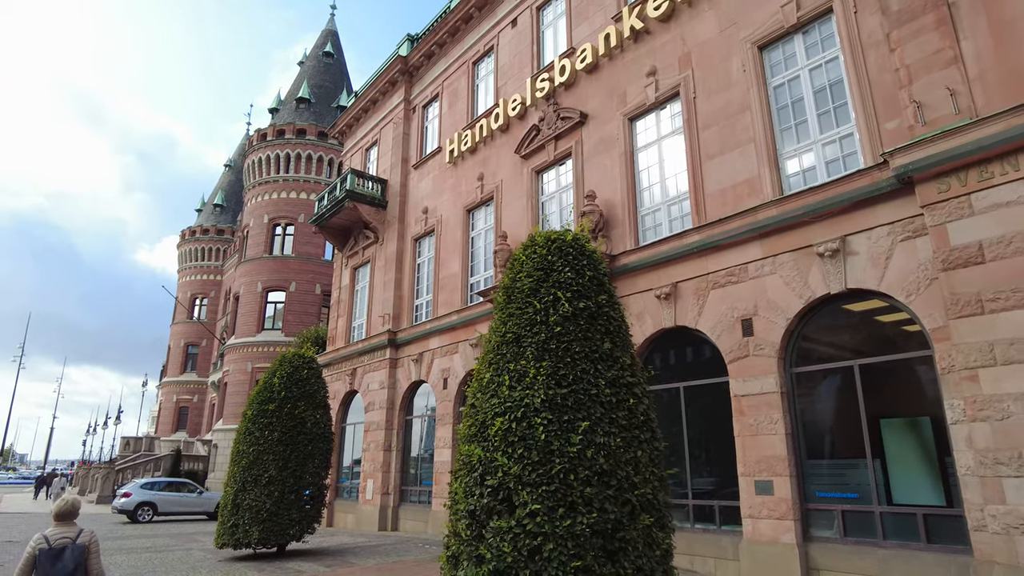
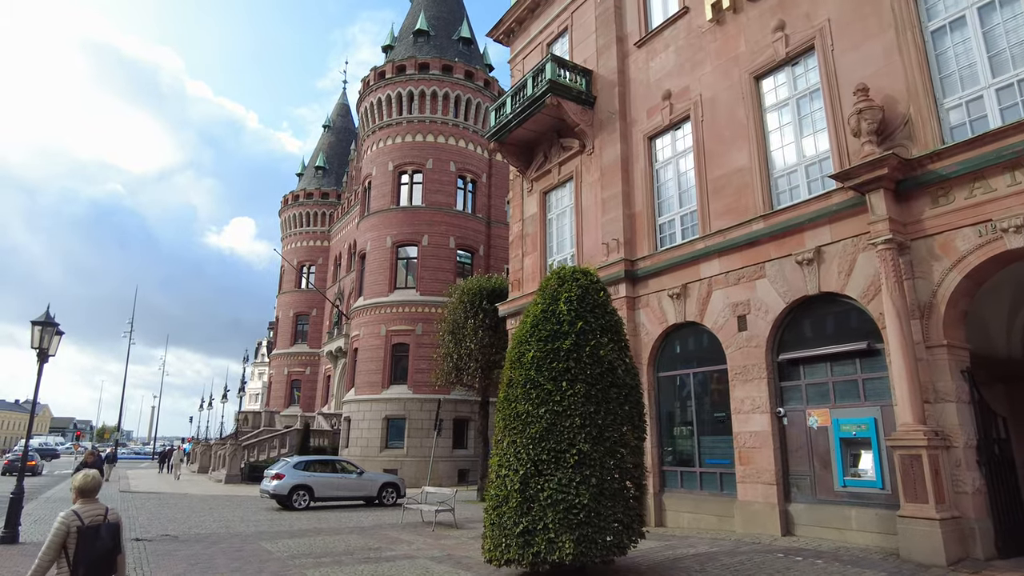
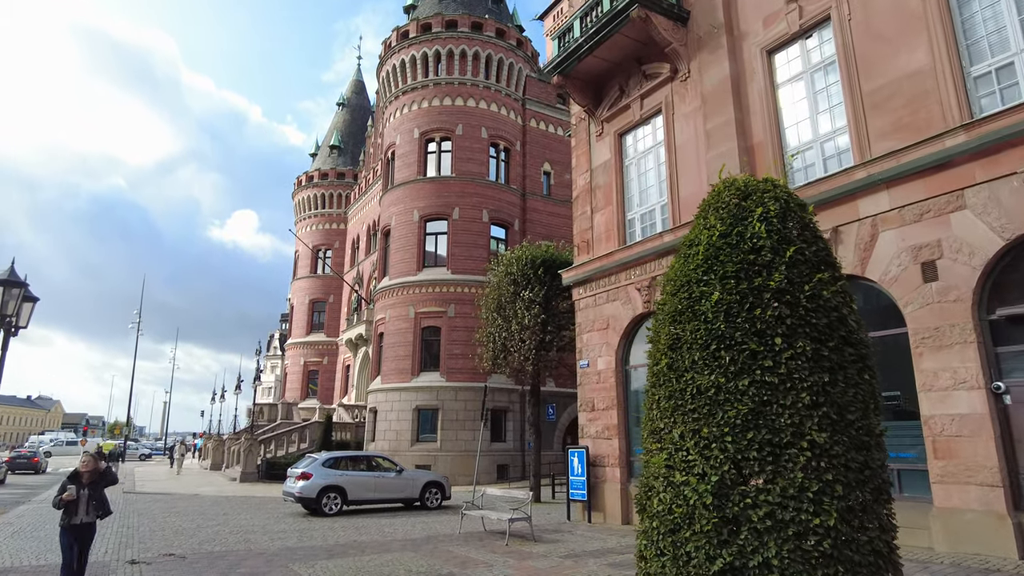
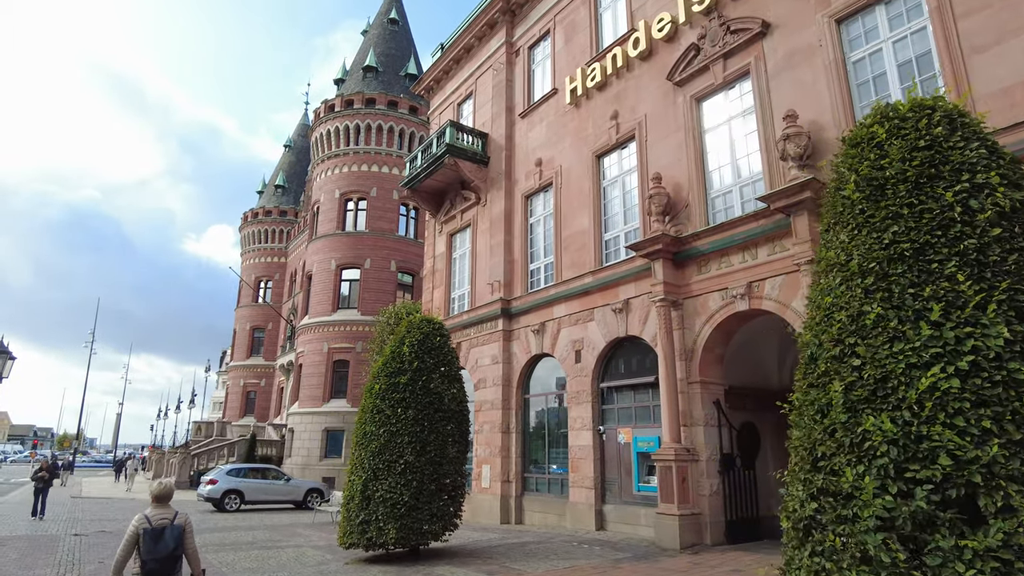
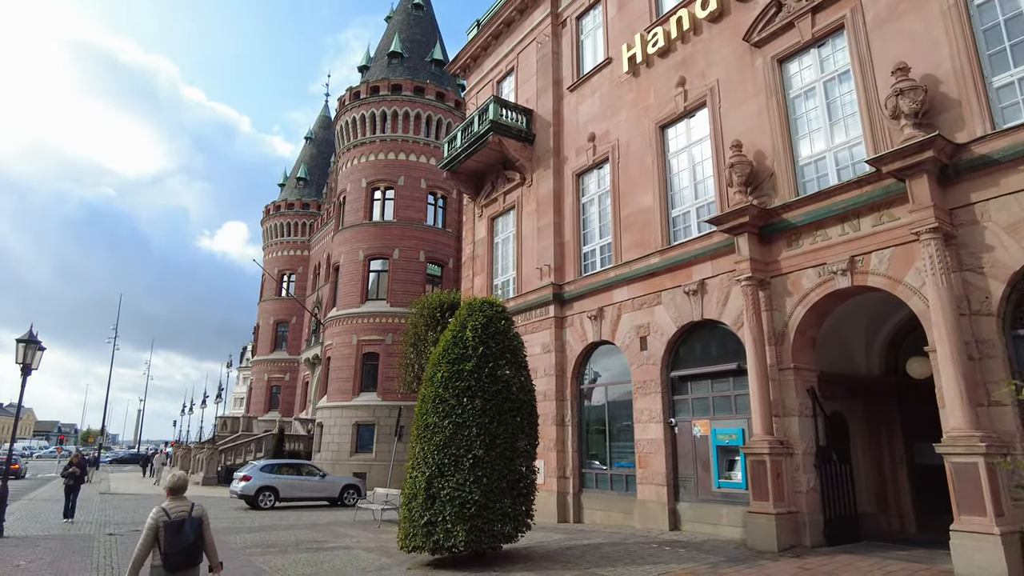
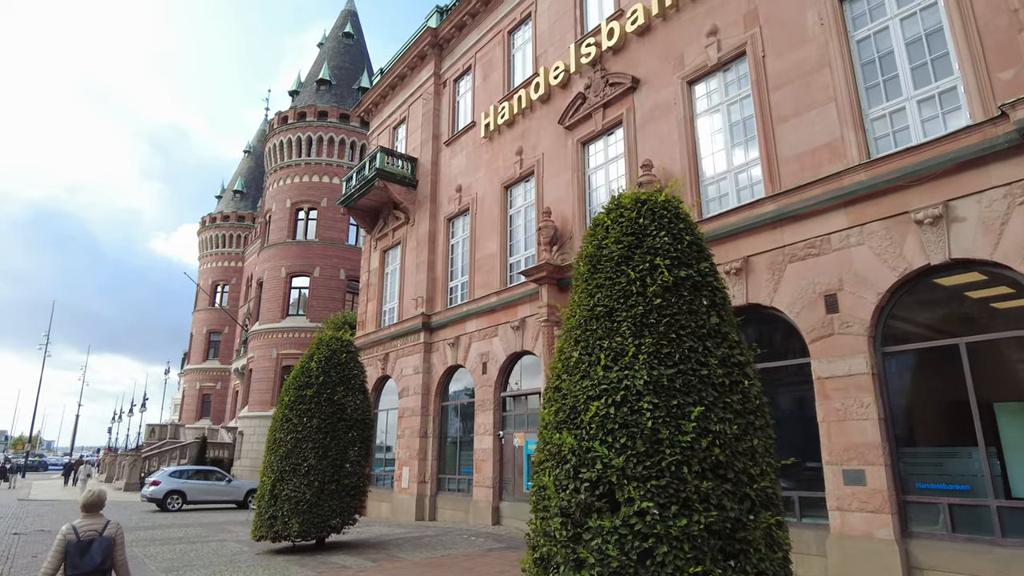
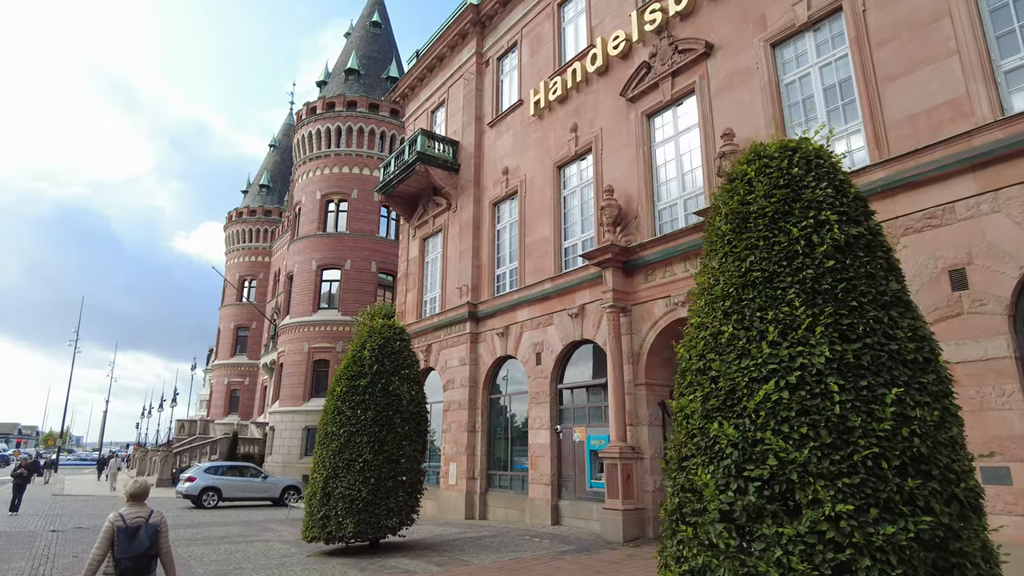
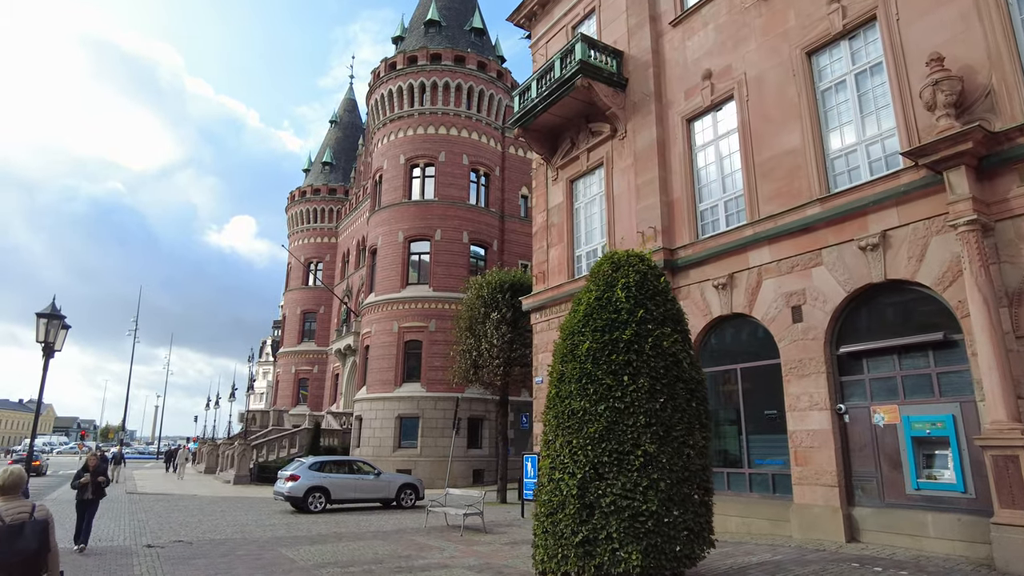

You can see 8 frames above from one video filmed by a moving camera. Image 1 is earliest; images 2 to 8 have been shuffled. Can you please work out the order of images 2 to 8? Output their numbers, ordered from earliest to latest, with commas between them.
6, 7, 4, 5, 2, 8, 3
